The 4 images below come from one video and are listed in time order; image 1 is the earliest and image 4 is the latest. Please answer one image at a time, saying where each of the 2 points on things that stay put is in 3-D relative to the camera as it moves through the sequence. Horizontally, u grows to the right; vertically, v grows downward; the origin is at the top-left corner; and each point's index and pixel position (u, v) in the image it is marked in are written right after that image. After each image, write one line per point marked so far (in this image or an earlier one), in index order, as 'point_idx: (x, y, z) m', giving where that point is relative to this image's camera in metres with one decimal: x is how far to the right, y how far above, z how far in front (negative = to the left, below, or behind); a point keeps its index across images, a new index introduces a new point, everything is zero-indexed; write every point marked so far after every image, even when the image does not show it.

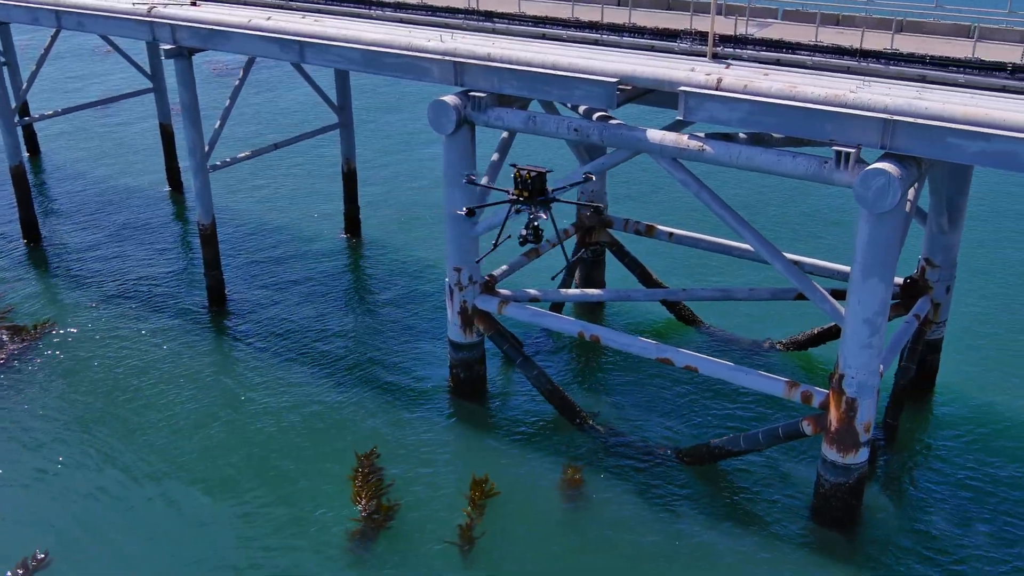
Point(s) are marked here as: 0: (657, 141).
0: (+2.8, +2.9, +19.2) m
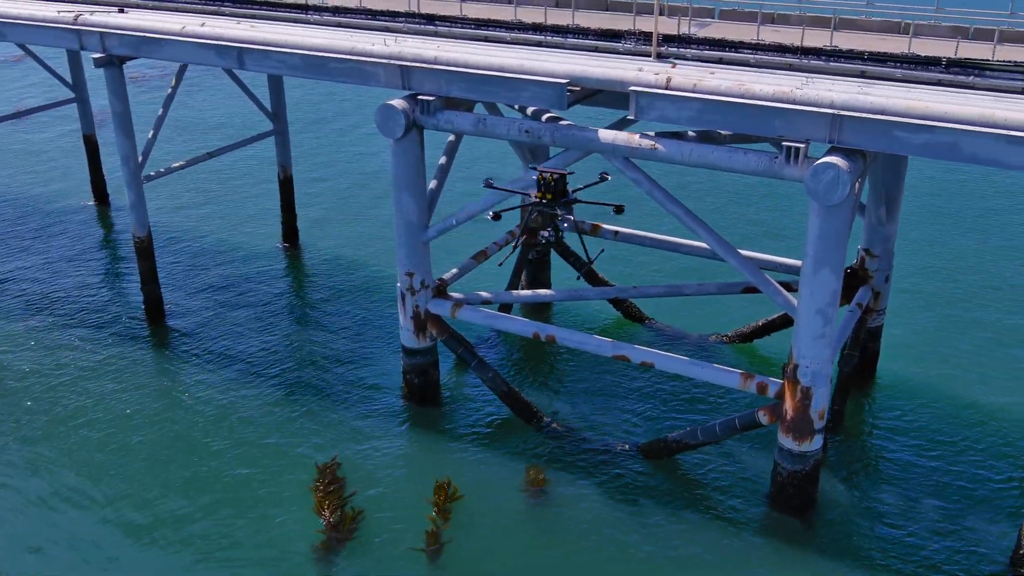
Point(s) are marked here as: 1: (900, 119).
0: (+1.9, +2.9, +19.4) m
1: (+6.6, +2.9, +16.7) m
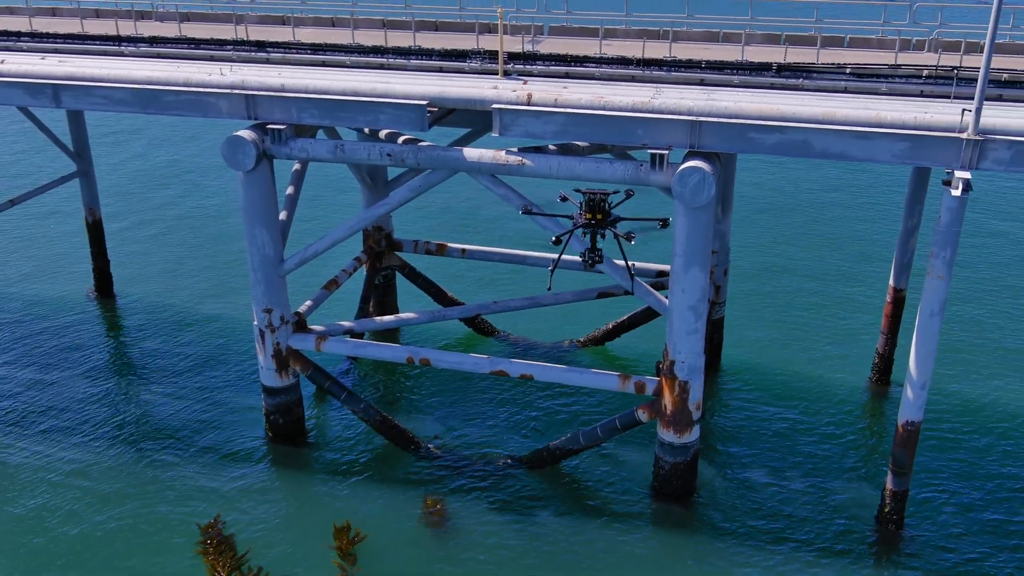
0: (-0.7, +2.5, +19.5) m
1: (+4.4, +3.0, +17.9) m
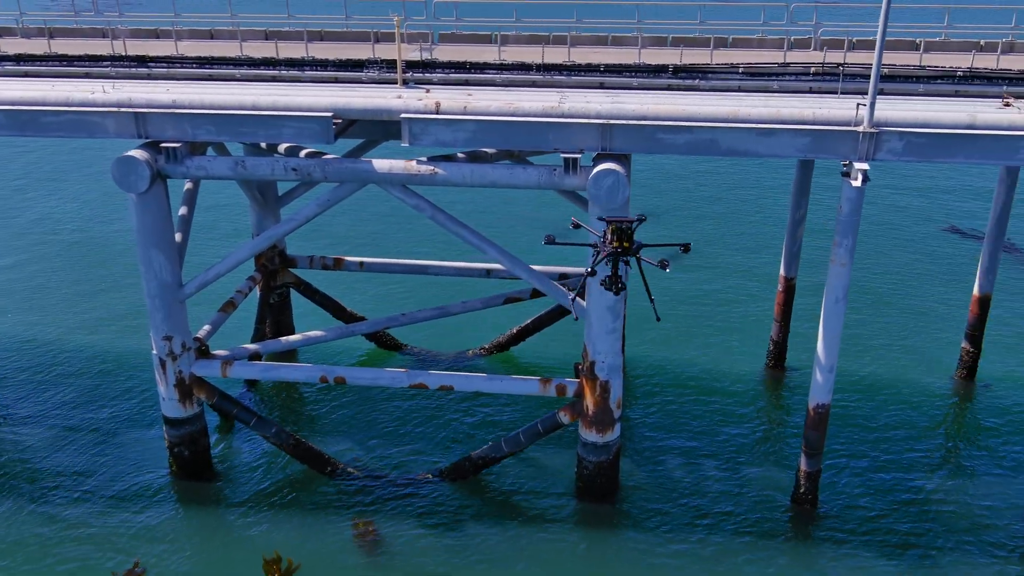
0: (-2.5, +2.3, +19.2) m
1: (+2.8, +3.1, +18.3) m
